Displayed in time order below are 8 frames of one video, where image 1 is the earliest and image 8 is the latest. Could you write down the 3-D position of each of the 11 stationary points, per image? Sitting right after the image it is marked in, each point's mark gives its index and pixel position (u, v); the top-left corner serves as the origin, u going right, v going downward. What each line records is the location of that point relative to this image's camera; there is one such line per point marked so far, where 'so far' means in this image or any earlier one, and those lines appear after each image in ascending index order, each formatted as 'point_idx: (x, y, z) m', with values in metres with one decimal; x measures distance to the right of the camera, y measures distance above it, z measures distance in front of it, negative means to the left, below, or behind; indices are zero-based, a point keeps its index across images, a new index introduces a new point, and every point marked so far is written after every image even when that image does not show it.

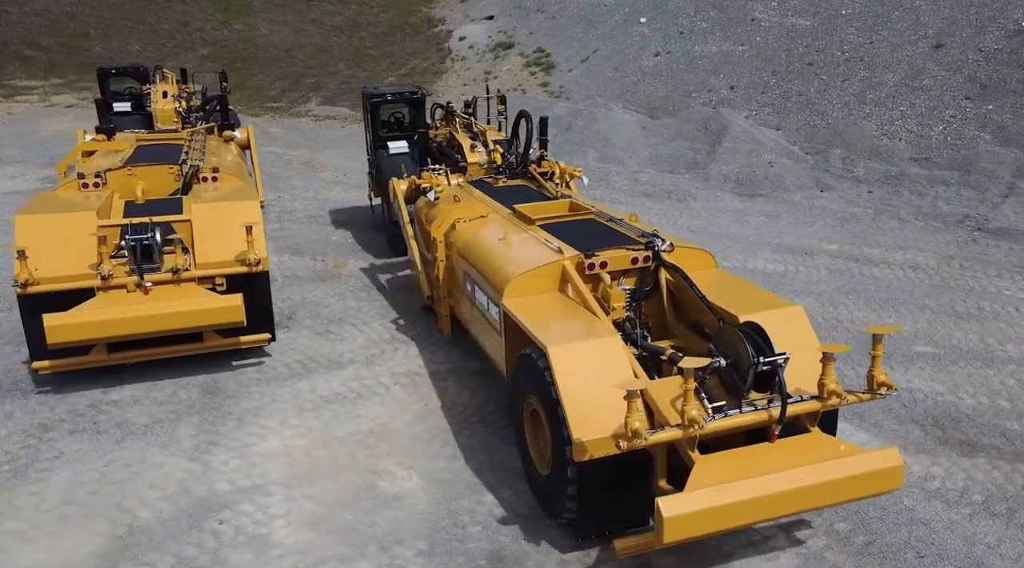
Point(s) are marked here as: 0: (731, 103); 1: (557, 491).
0: (+3.7, +3.1, +13.5) m
1: (+0.2, -1.1, +4.1) m
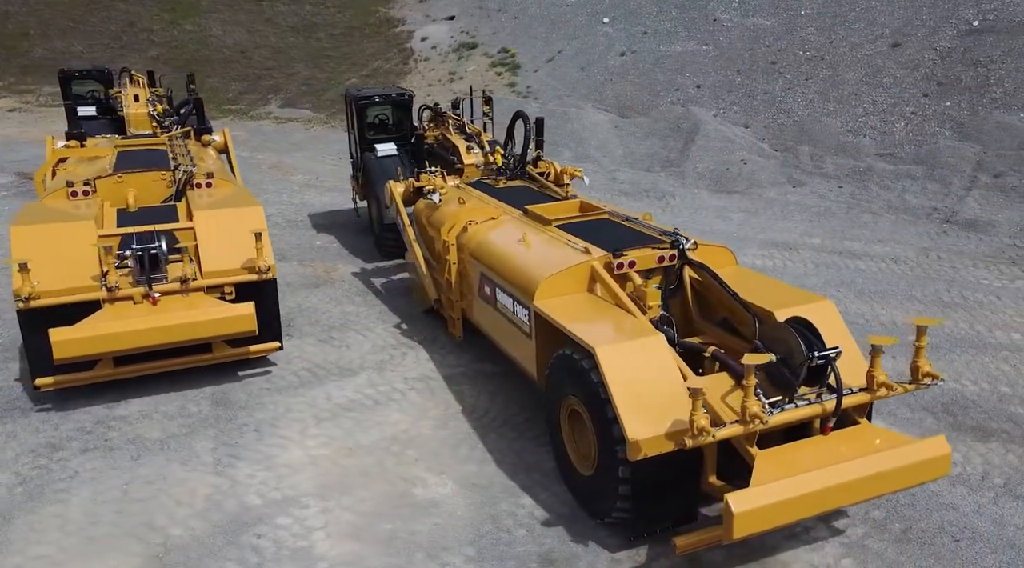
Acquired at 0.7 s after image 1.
0: (+3.2, +3.1, +13.7) m
1: (+0.5, -1.1, +4.1) m
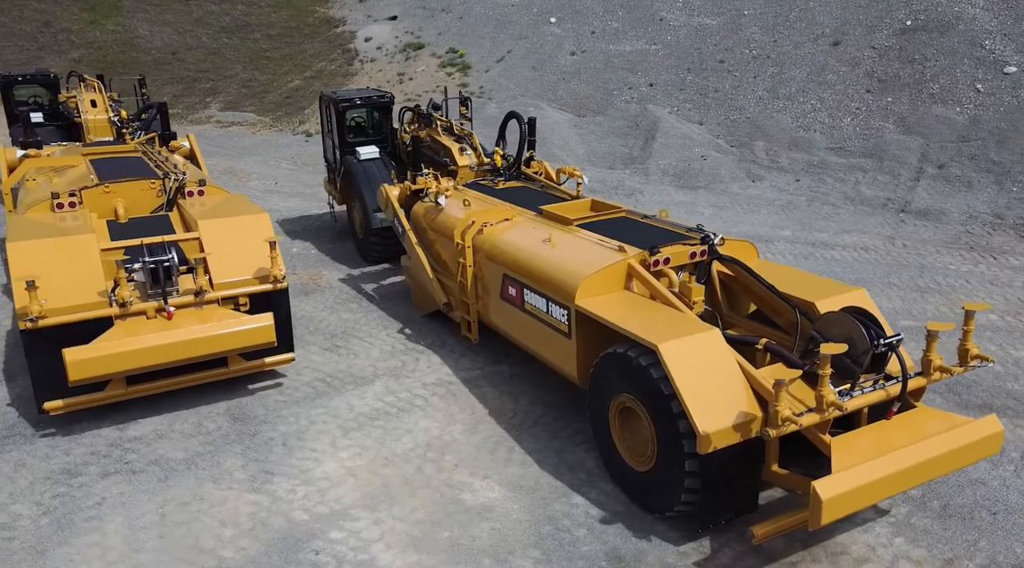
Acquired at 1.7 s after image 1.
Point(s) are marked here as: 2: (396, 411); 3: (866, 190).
0: (+2.5, +3.2, +14.0) m
1: (+0.8, -1.0, +4.2) m
2: (-0.8, -0.9, +5.6) m
3: (+4.9, +1.3, +11.1) m
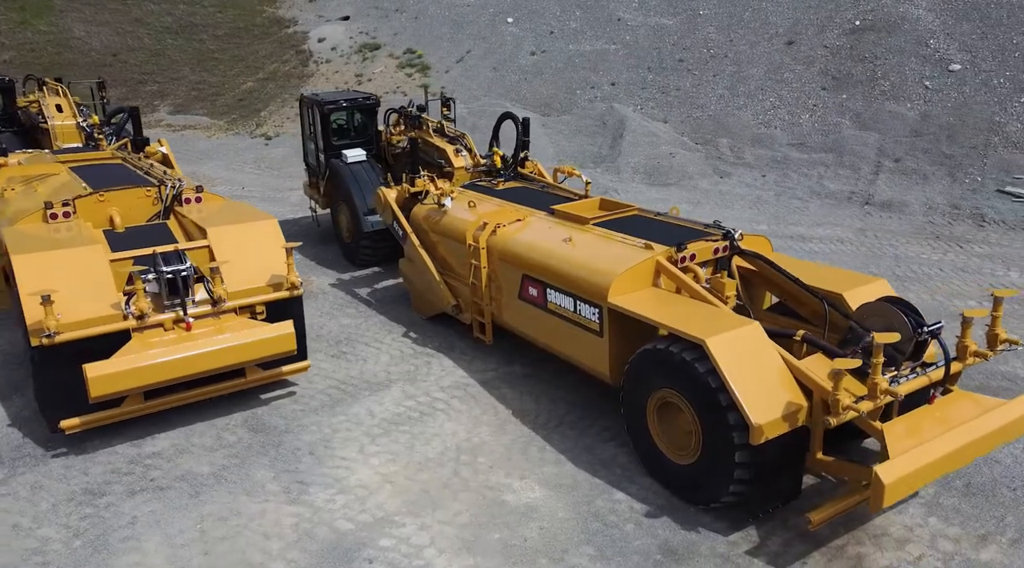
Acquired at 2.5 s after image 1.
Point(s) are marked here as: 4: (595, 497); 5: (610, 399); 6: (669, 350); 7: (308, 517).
0: (+1.8, +3.3, +14.2) m
1: (+1.1, -1.0, +4.3) m
2: (-0.6, -0.9, +5.6) m
3: (+4.5, +1.4, +11.5) m
4: (+0.5, -1.2, +4.7) m
5: (+0.7, -0.8, +5.7) m
6: (+0.9, -0.4, +4.4) m
7: (-1.1, -1.3, +4.5) m
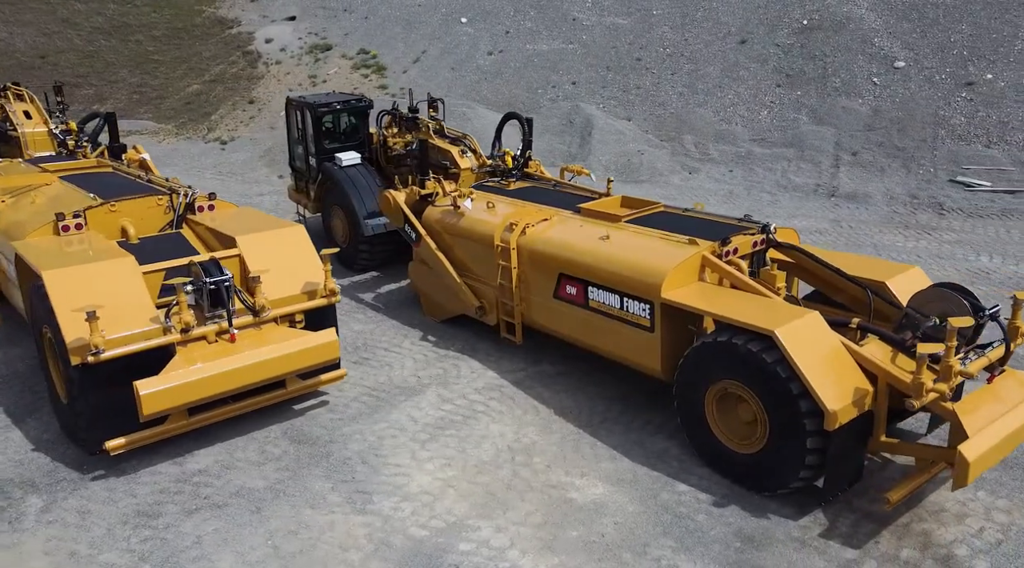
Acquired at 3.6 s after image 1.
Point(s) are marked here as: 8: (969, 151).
0: (+1.2, +3.3, +14.4) m
1: (+1.5, -1.0, +4.4) m
2: (-0.3, -0.9, +5.6) m
3: (+4.2, +1.6, +11.9) m
4: (+0.9, -1.2, +4.8) m
5: (+1.0, -0.8, +5.8) m
6: (+1.2, -0.3, +4.6) m
7: (-0.7, -1.3, +4.5) m
8: (+6.7, +2.0, +11.9) m
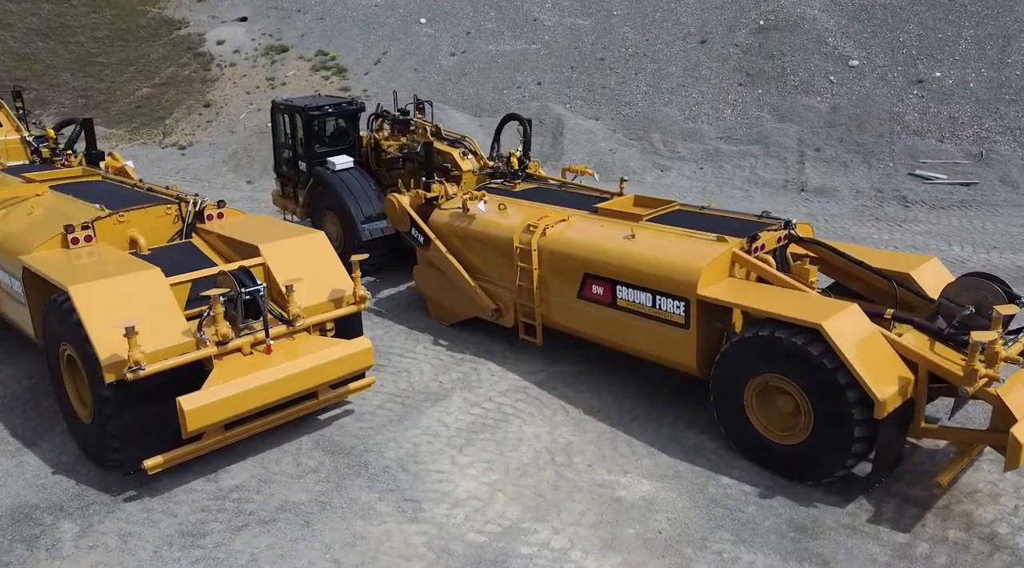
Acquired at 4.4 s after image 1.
0: (+0.6, +3.3, +14.4) m
1: (+1.8, -1.0, +4.6) m
2: (-0.1, -0.9, +5.5) m
3: (+3.8, +1.7, +12.2) m
4: (+1.2, -1.2, +4.8) m
5: (+1.2, -0.8, +5.9) m
6: (+1.5, -0.3, +4.7) m
7: (-0.4, -1.4, +4.4) m
8: (+6.3, +2.1, +12.4) m
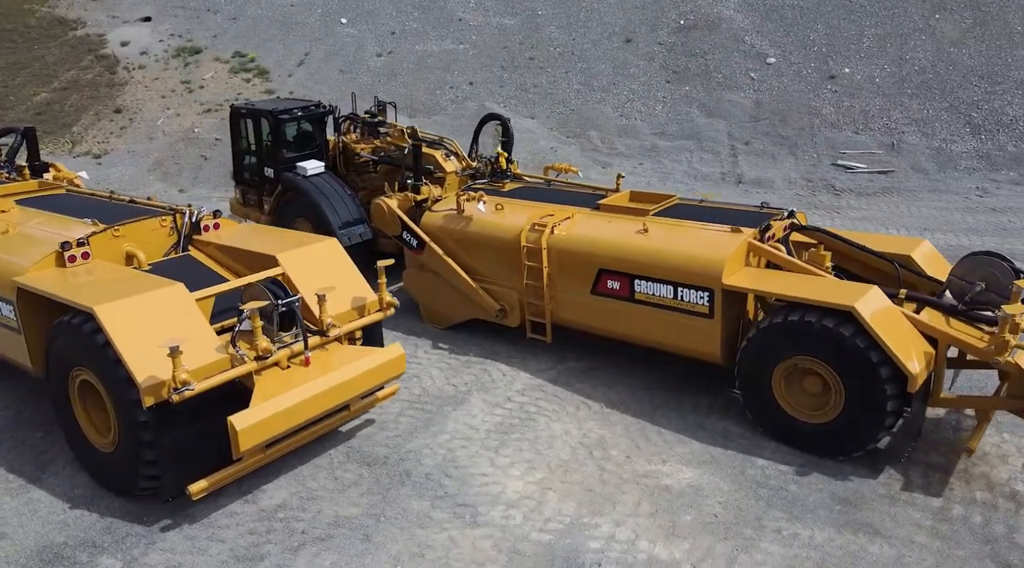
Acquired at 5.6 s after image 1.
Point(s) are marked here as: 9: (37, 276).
0: (-0.6, +3.4, +14.4) m
1: (+2.1, -0.9, +4.8) m
2: (+0.1, -0.9, +5.5) m
3: (+3.0, +1.8, +12.7) m
4: (+1.4, -1.1, +5.0) m
5: (+1.3, -0.7, +6.1) m
6: (+1.8, -0.2, +4.9) m
7: (-0.1, -1.4, +4.4) m
8: (+5.4, +2.4, +13.1) m
9: (-2.8, +0.1, +4.8) m
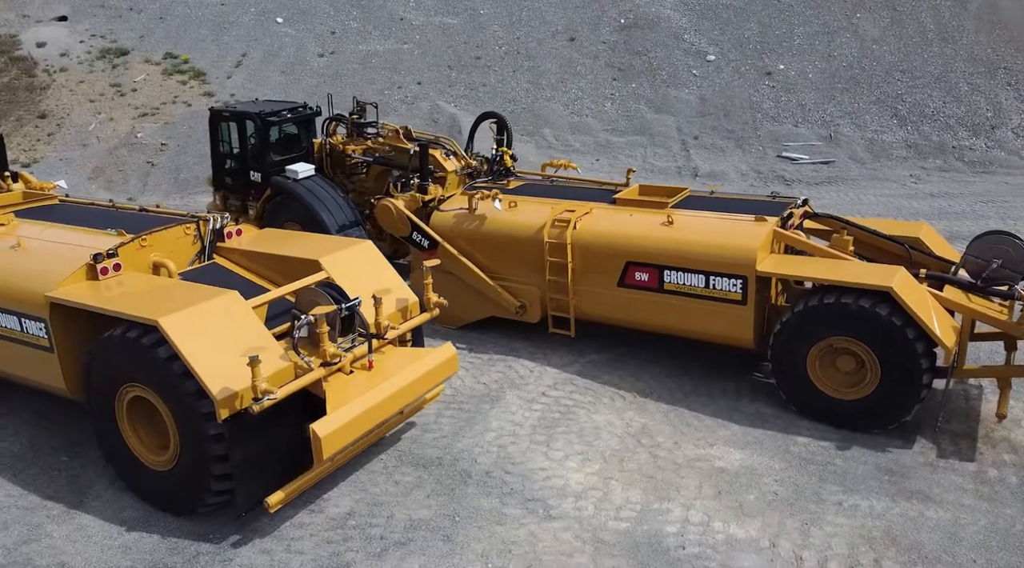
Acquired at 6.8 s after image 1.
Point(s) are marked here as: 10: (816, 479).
0: (-1.5, +3.3, +14.3) m
1: (+2.4, -0.8, +5.1) m
2: (+0.3, -0.9, +5.6) m
3: (+2.3, +2.0, +13.0) m
4: (+1.8, -1.0, +5.2) m
5: (+1.5, -0.6, +6.2) m
6: (+2.1, -0.1, +5.1) m
7: (+0.4, -1.3, +4.4) m
8: (+4.7, +2.6, +13.7) m
9: (-2.5, 0.0, +4.6) m
10: (+1.8, -1.2, +4.9) m
